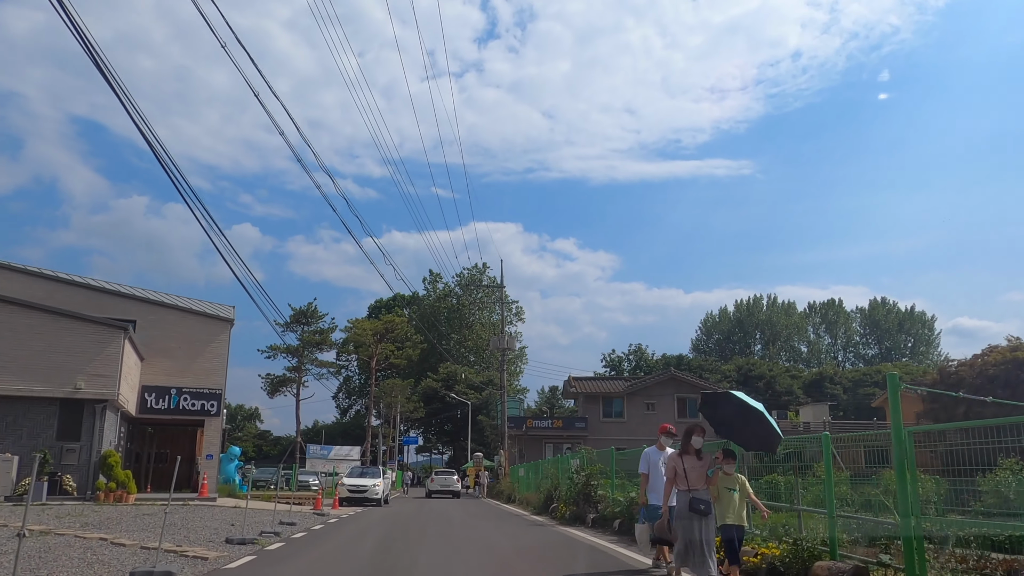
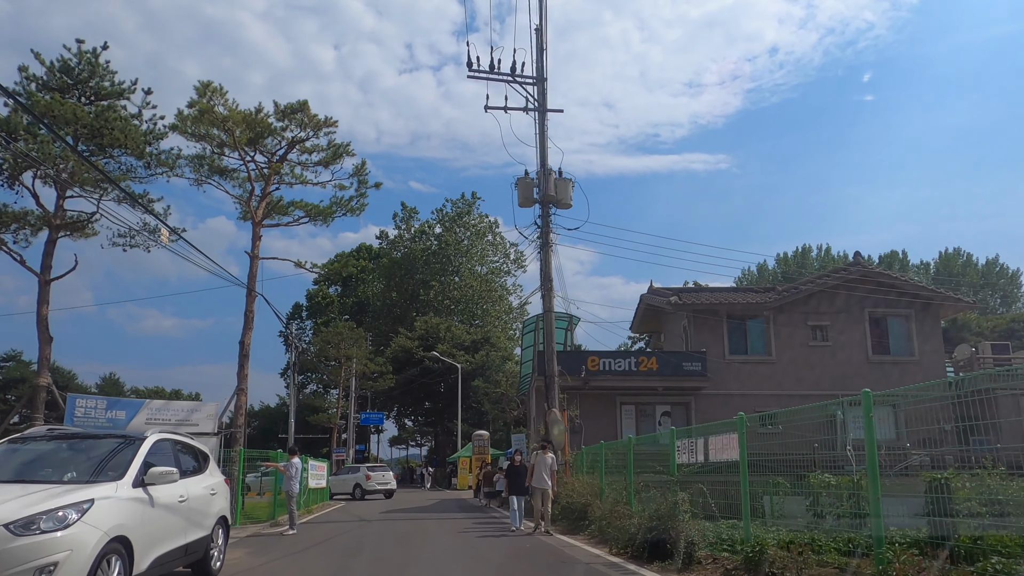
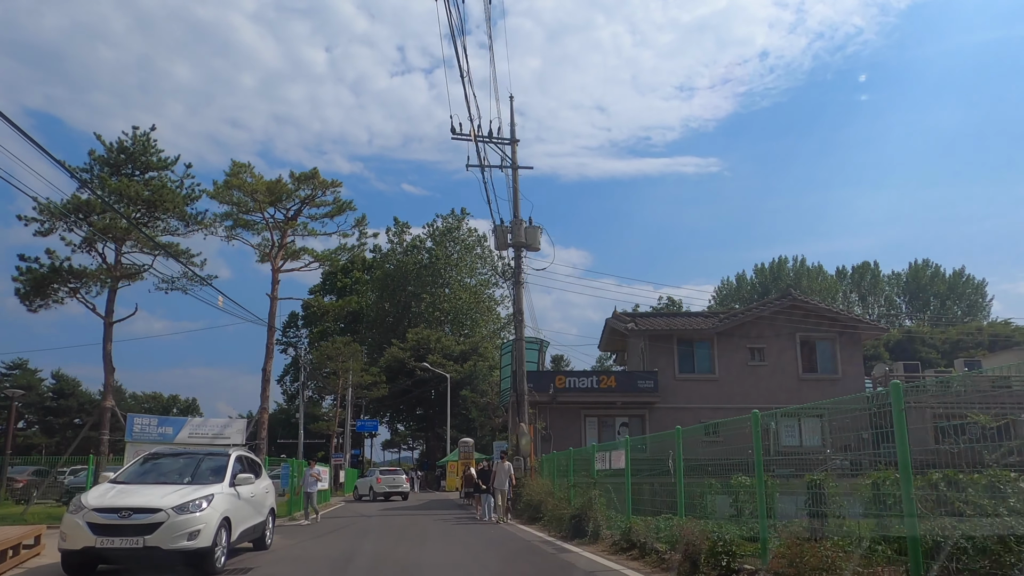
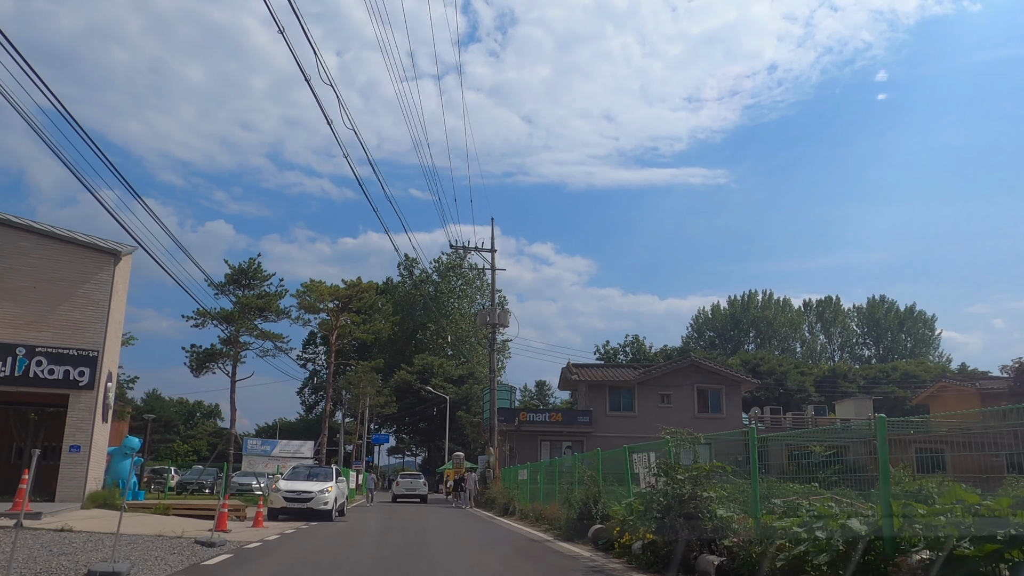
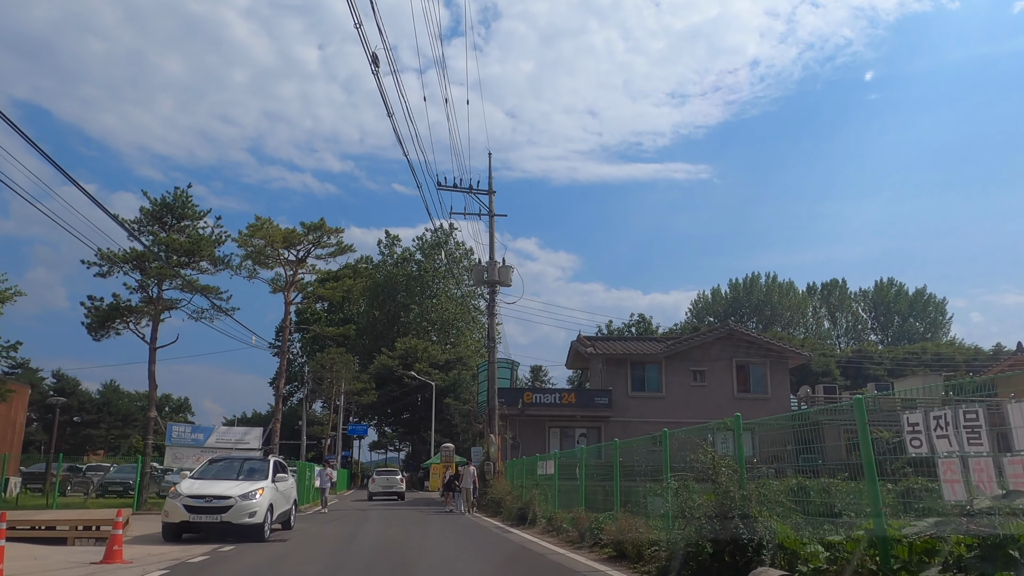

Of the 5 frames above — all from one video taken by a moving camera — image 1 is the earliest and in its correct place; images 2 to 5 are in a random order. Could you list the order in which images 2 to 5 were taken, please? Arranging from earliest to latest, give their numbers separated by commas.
4, 5, 3, 2
